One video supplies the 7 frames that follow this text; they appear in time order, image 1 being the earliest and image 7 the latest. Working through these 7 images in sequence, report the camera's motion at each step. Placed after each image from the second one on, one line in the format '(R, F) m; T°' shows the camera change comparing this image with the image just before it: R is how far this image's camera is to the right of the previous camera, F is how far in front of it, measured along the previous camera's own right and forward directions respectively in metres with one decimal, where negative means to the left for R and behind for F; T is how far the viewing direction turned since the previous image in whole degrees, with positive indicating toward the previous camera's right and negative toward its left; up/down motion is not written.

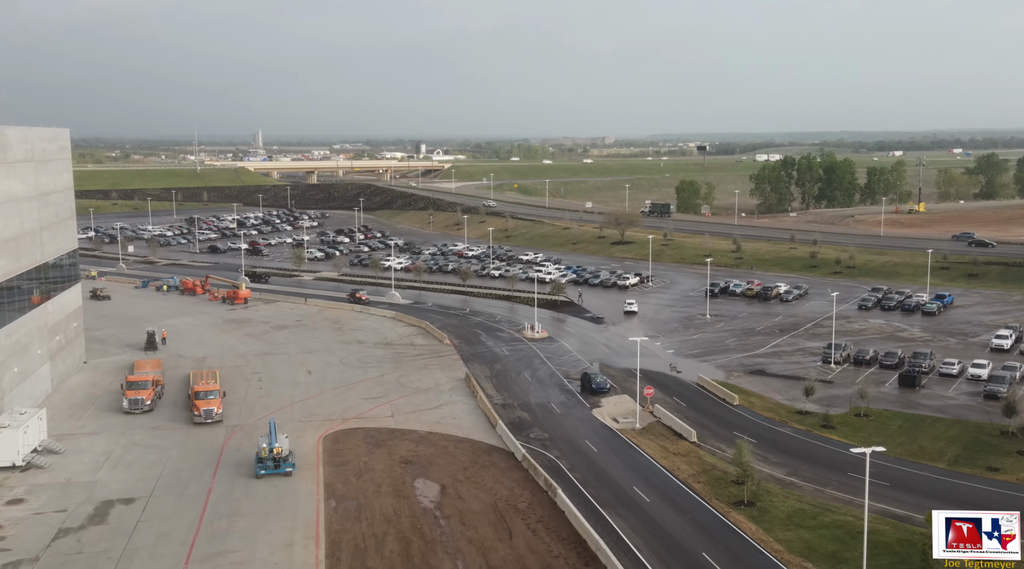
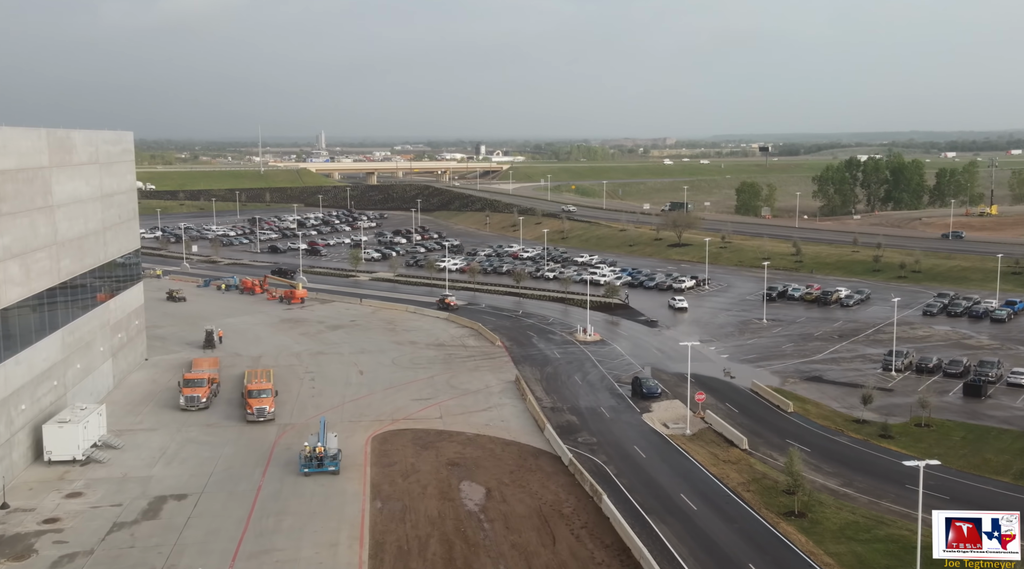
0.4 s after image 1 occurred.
(+0.3, +0.2) m; -4°
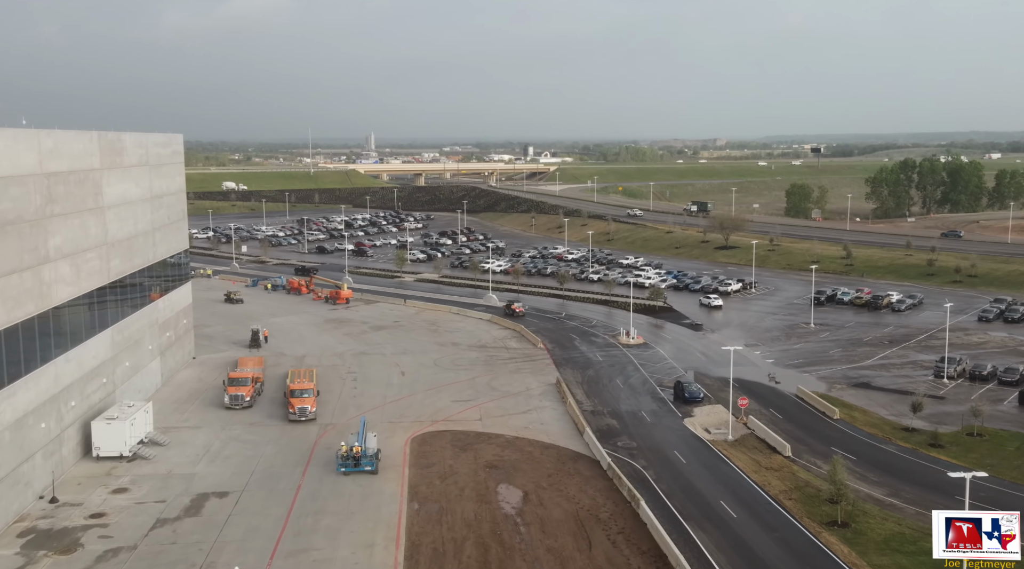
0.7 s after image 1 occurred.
(+0.3, +0.1) m; -3°
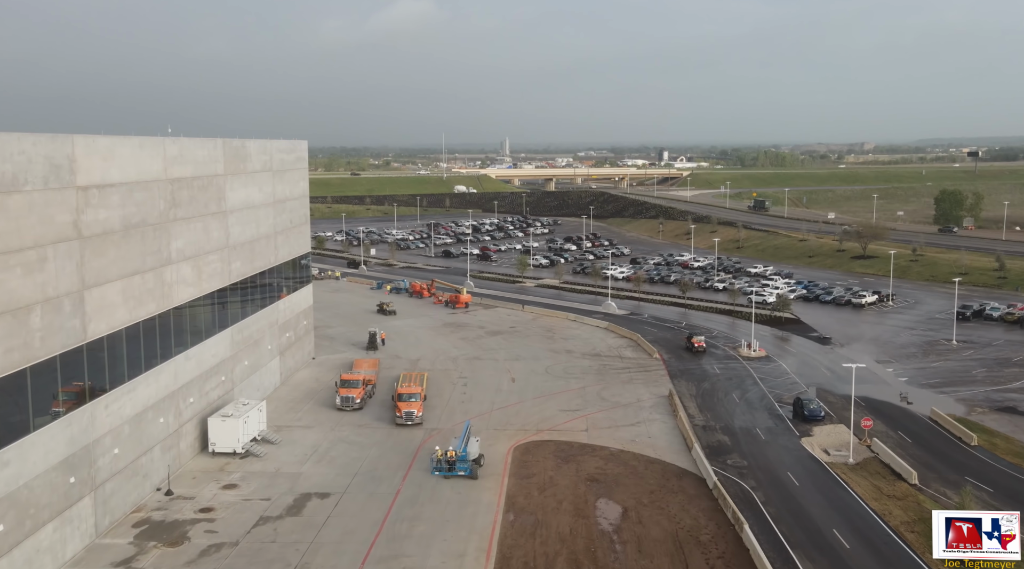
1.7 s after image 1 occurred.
(+0.9, +0.6) m; -9°
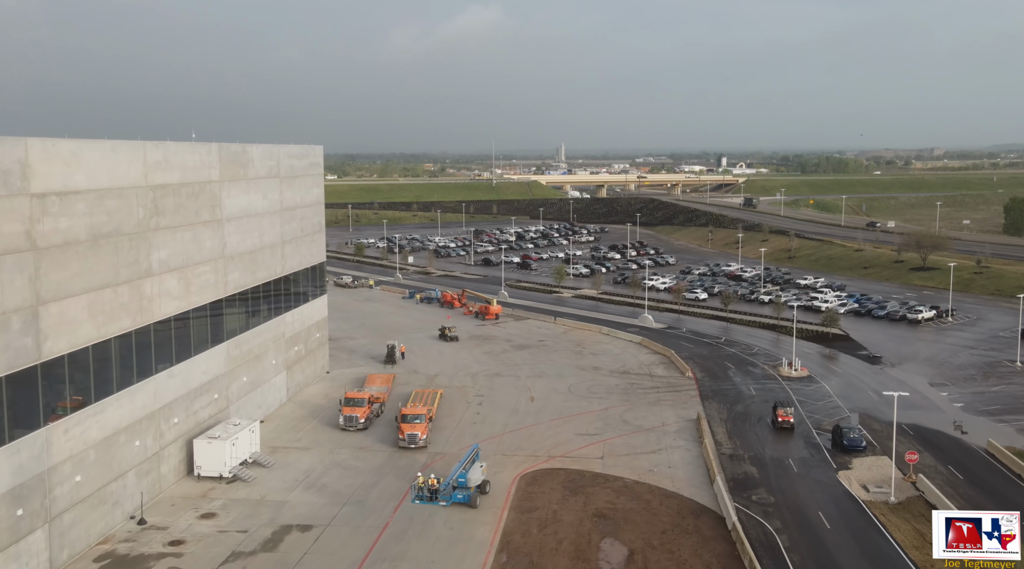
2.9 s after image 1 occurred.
(+1.6, +2.2) m; -4°
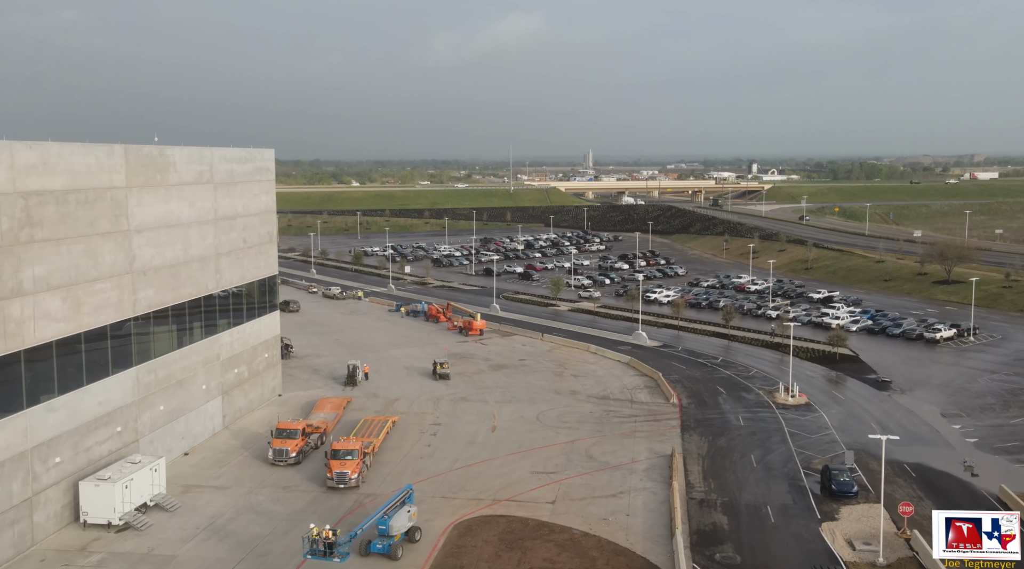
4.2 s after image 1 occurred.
(+2.8, +3.5) m; -2°
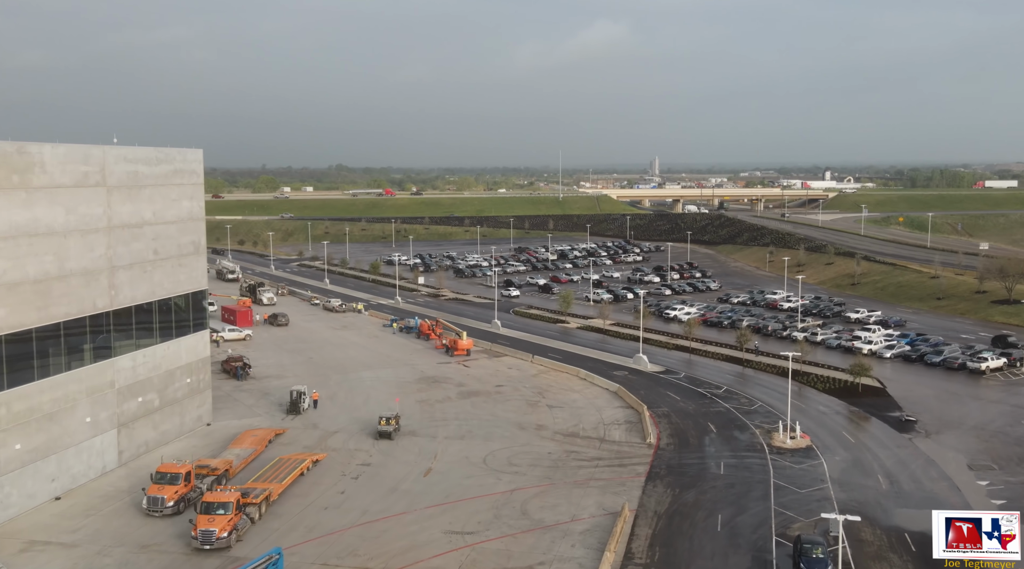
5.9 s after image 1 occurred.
(+4.6, +4.9) m; -5°
